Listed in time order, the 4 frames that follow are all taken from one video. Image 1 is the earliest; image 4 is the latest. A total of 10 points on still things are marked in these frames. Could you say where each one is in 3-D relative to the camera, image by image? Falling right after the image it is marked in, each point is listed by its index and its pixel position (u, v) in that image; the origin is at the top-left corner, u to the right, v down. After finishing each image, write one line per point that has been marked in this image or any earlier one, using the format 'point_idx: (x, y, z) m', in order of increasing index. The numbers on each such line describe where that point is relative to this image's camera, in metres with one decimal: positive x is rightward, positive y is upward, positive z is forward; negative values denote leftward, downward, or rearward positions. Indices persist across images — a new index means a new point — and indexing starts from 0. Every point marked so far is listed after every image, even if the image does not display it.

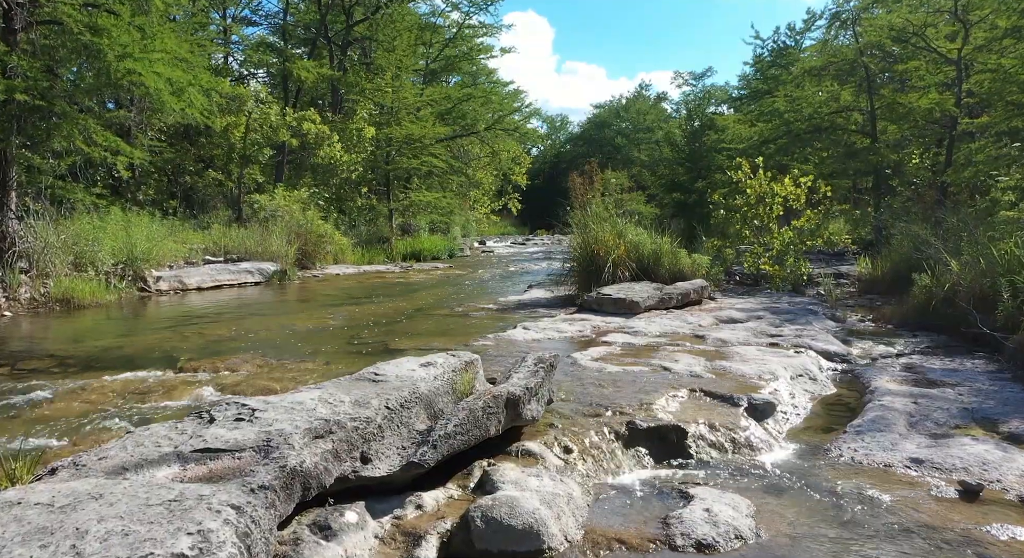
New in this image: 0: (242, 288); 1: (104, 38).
0: (-3.8, -0.1, +10.1) m
1: (-5.3, +3.0, +9.1) m
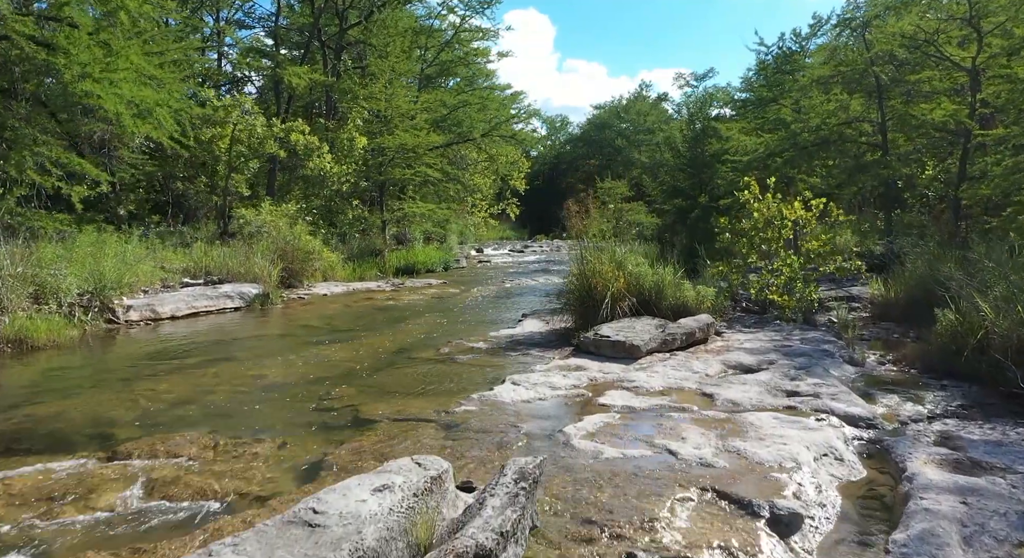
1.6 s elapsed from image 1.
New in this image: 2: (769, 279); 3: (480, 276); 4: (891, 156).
0: (-3.9, -0.5, +9.5) m
1: (-5.4, +2.6, +8.6) m
2: (+3.2, 0.0, +8.8) m
3: (-0.8, +0.1, +16.8) m
4: (+6.7, +2.2, +12.6) m
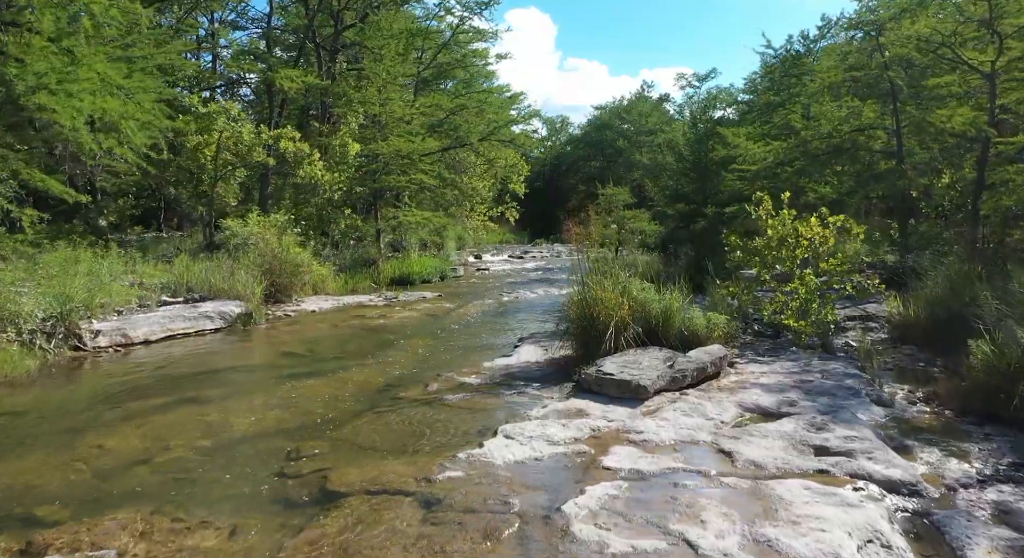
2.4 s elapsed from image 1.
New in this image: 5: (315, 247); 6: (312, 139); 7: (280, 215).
0: (-3.9, -0.8, +9.0) m
1: (-5.4, +2.4, +8.0) m
2: (+3.1, -0.3, +8.2) m
3: (-0.8, -0.2, +16.2) m
4: (+6.7, +1.9, +12.1) m
5: (-4.2, +0.7, +15.2) m
6: (-4.7, +3.3, +16.9) m
7: (-4.6, +1.3, +14.1) m
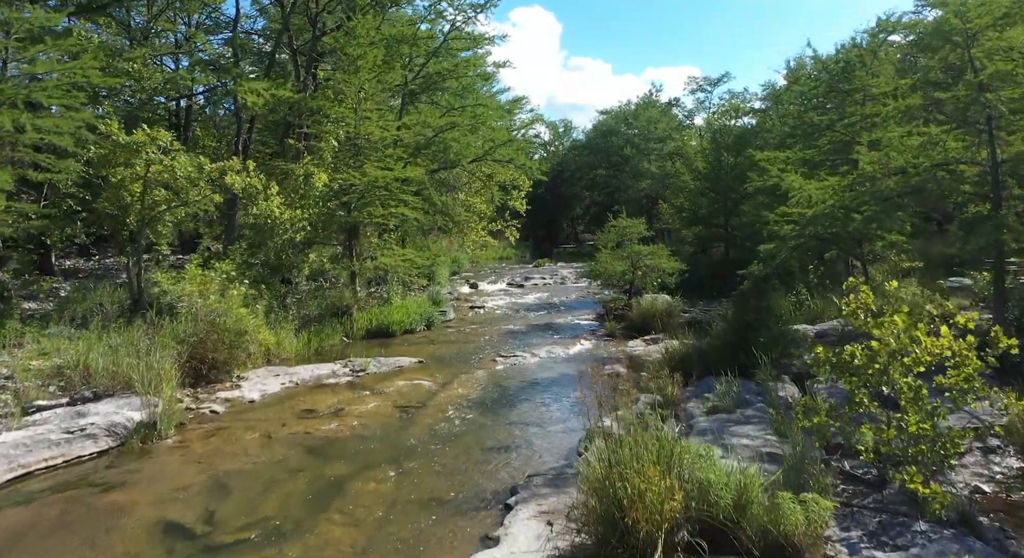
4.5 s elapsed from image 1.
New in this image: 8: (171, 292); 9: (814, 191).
0: (-4.0, -1.8, +6.5) m
1: (-5.5, +1.4, +5.5) m
2: (+3.0, -1.3, +5.6) m
3: (-0.8, -1.2, +13.7) m
4: (+6.6, +0.9, +9.5) m
5: (-4.2, -0.3, +12.7) m
6: (-4.8, +2.3, +14.4) m
7: (-4.6, +0.3, +11.6) m
8: (-5.0, -0.2, +10.5) m
9: (+4.9, +1.5, +11.5) m
